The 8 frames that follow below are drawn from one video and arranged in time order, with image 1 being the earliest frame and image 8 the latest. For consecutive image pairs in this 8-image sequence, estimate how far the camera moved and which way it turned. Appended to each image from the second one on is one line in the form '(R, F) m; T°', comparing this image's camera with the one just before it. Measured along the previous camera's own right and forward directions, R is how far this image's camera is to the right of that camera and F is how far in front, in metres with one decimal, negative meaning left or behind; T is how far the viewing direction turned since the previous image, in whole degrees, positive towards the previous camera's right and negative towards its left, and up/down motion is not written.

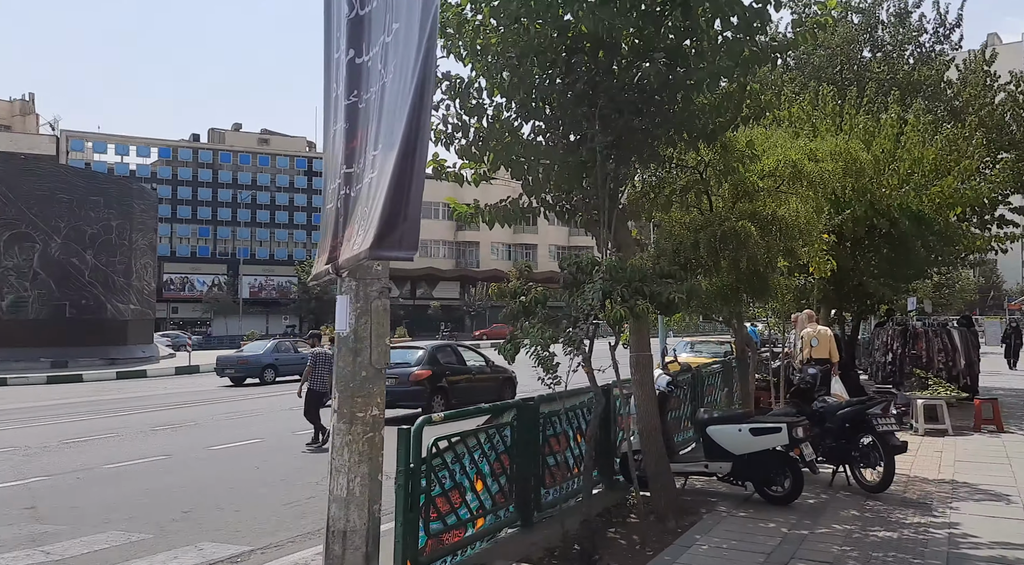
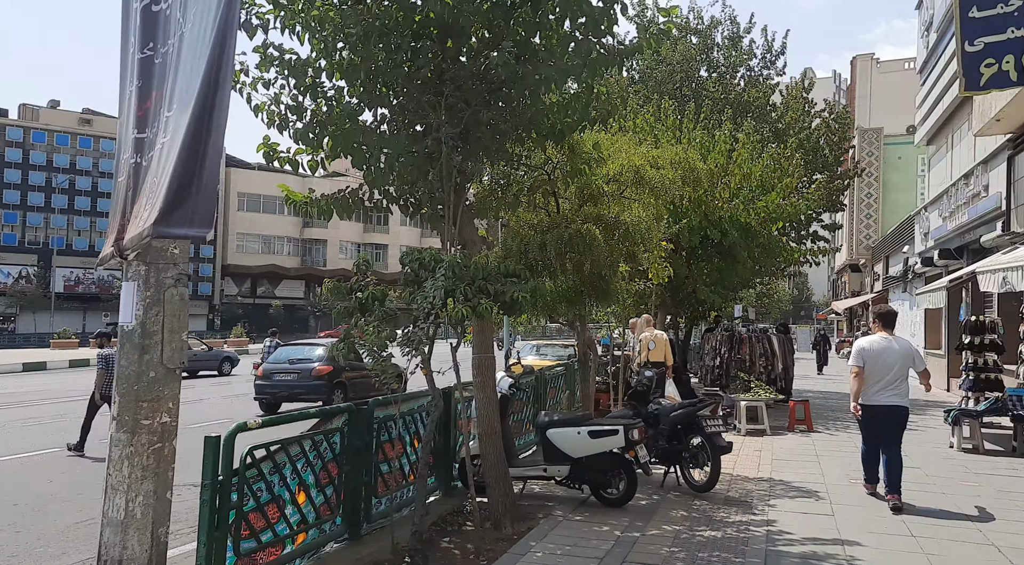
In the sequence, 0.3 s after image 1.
(+0.1, +0.3) m; +10°
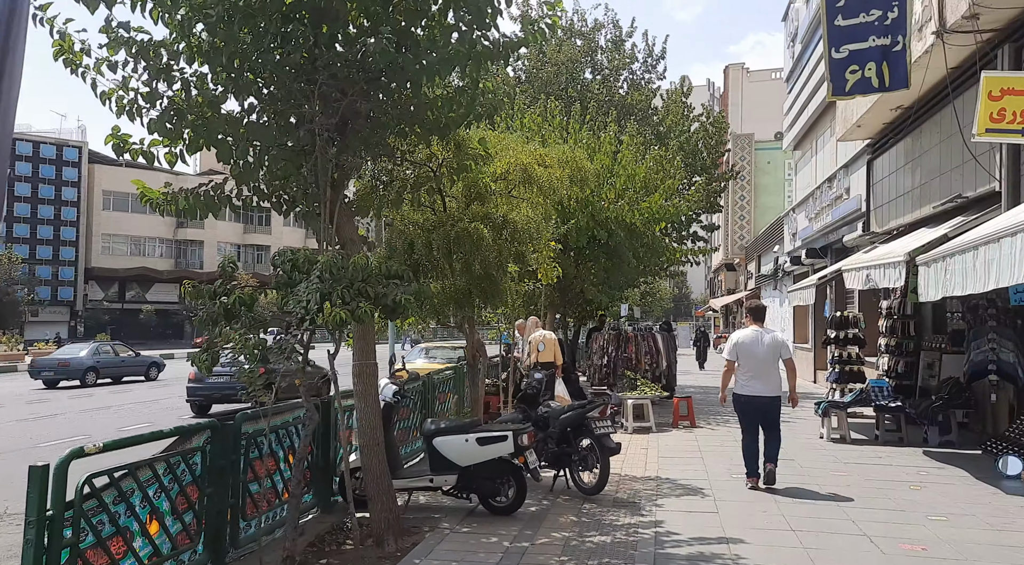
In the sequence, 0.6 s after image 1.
(0.0, +0.3) m; +7°
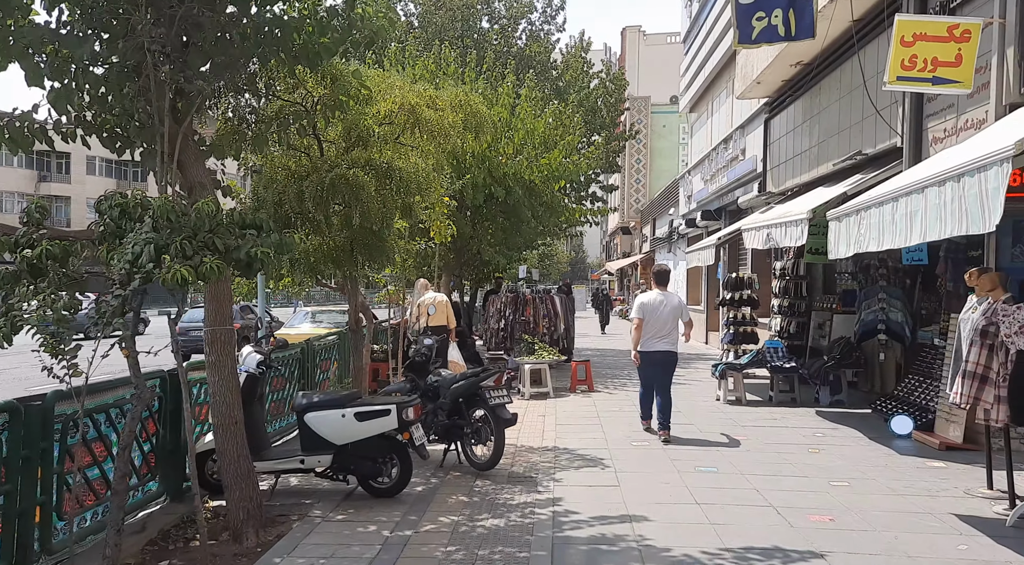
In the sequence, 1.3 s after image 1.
(+0.1, +0.7) m; +6°
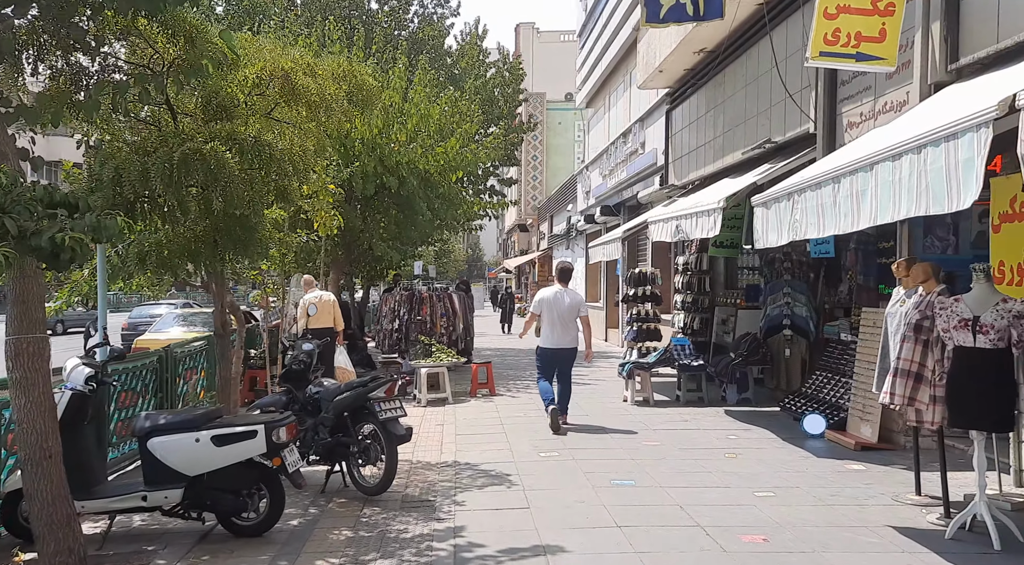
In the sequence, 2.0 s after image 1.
(0.0, +0.9) m; +7°
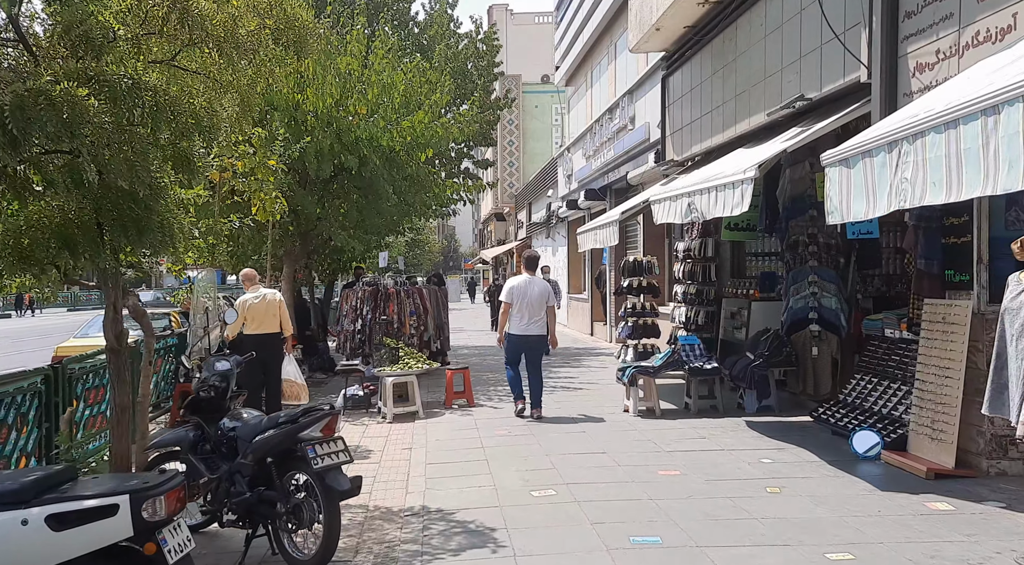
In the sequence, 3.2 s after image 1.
(0.0, +1.9) m; +1°
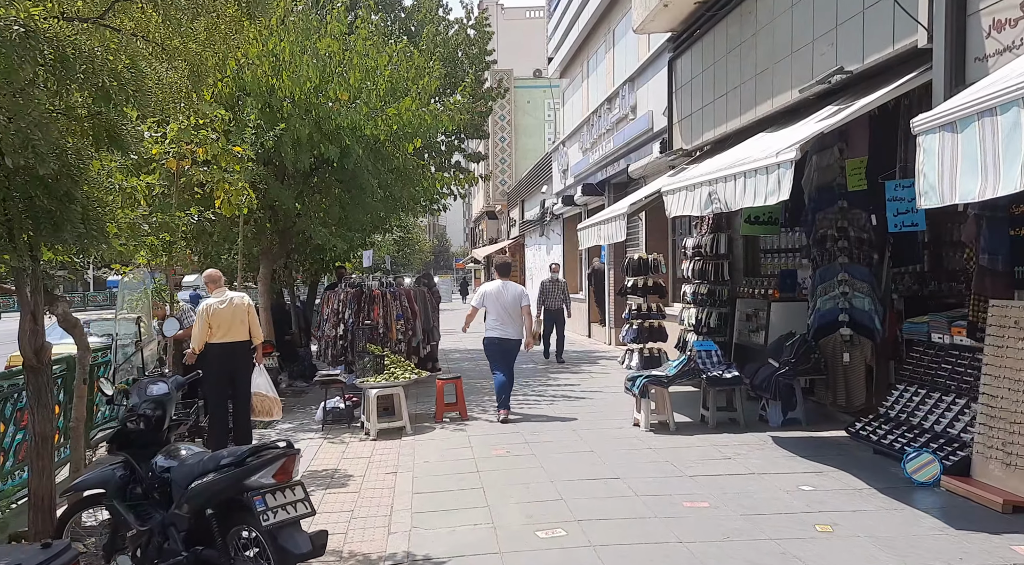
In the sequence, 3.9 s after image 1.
(-0.1, +1.1) m; +1°
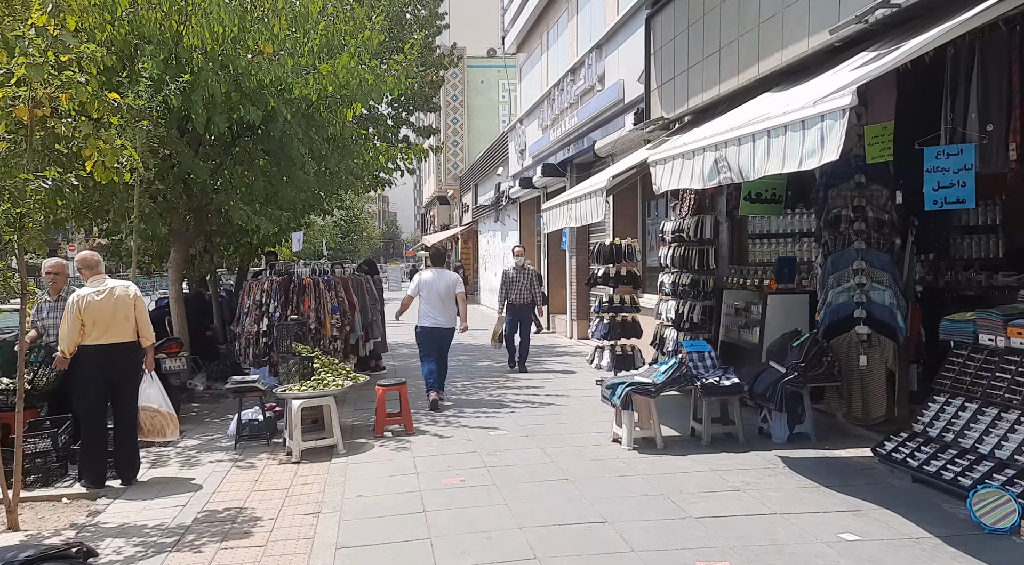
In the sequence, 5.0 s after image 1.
(0.0, +1.7) m; +3°
